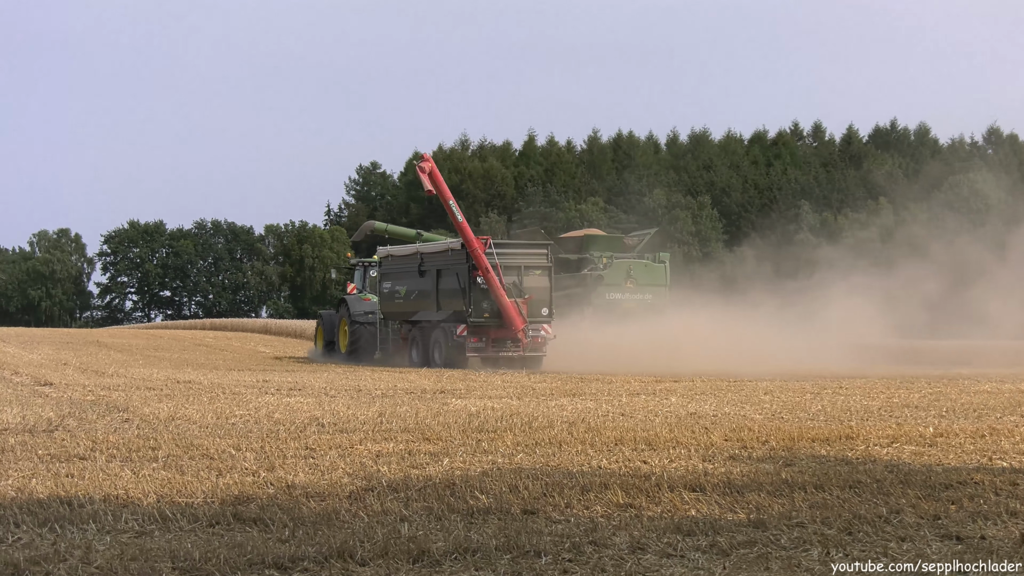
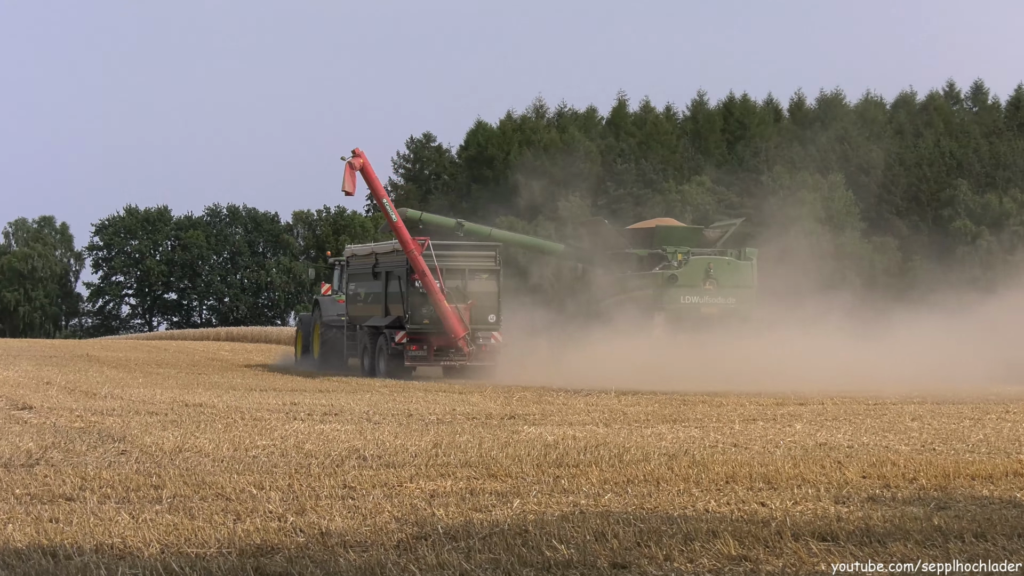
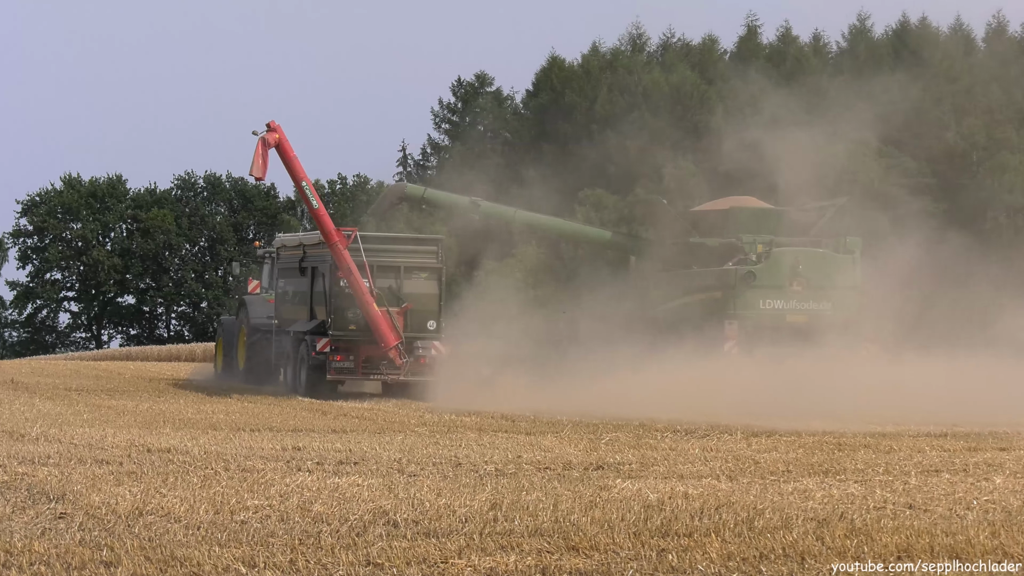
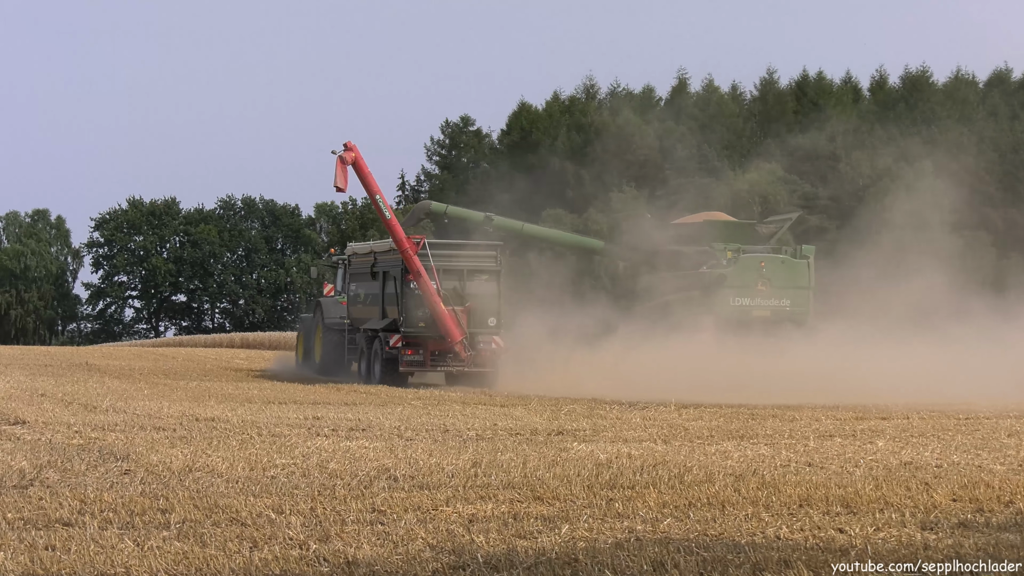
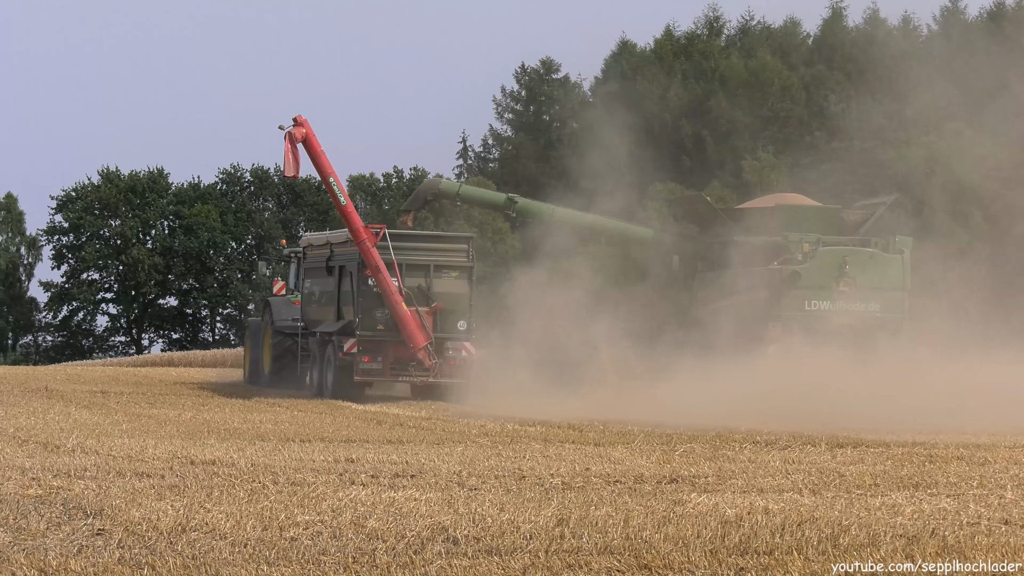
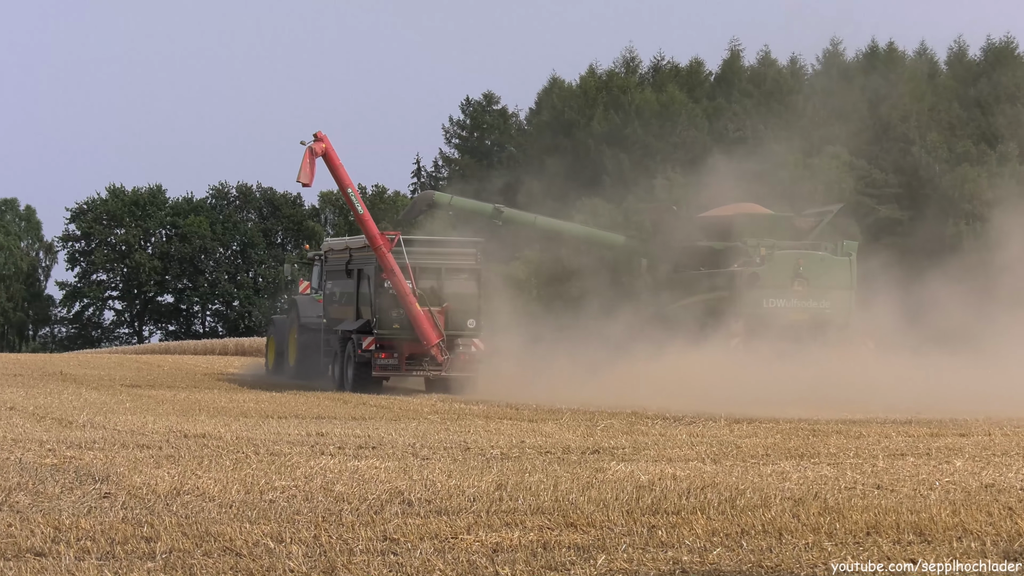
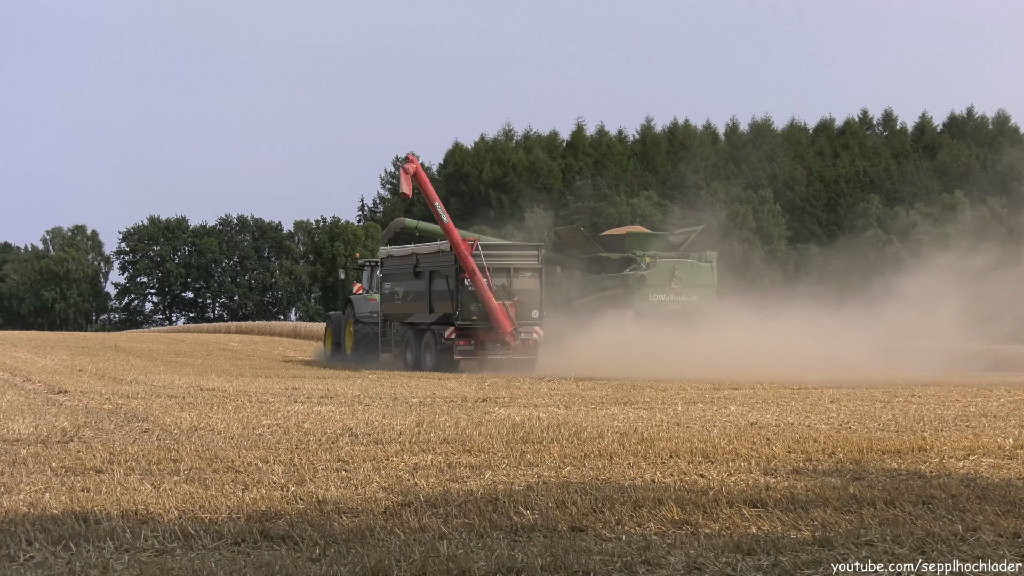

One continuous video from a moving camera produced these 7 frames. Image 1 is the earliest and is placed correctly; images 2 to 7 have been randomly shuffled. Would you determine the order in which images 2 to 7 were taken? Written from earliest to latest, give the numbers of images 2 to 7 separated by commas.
7, 2, 4, 6, 3, 5
